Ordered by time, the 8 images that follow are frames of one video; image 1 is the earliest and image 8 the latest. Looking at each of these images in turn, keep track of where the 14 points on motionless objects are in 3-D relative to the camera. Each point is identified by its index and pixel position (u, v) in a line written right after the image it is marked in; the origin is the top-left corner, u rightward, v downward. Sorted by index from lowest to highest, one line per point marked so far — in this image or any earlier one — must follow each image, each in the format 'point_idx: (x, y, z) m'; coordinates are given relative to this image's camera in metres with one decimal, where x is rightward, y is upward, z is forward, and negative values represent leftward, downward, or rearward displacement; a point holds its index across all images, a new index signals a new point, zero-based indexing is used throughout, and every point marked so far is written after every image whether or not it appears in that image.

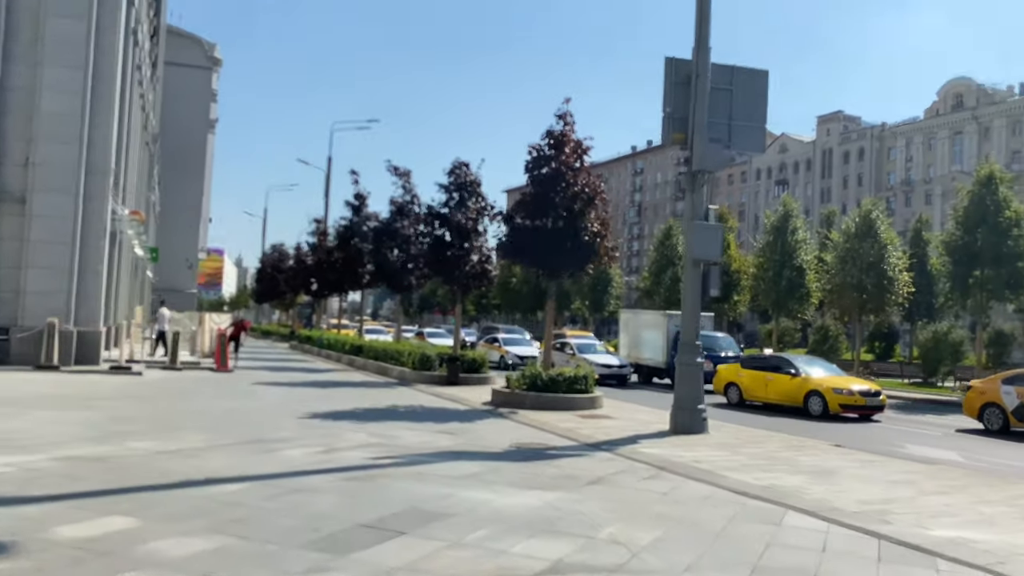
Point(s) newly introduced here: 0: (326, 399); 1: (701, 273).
0: (-3.8, -2.3, +17.3) m
1: (+3.3, +0.3, +14.6) m
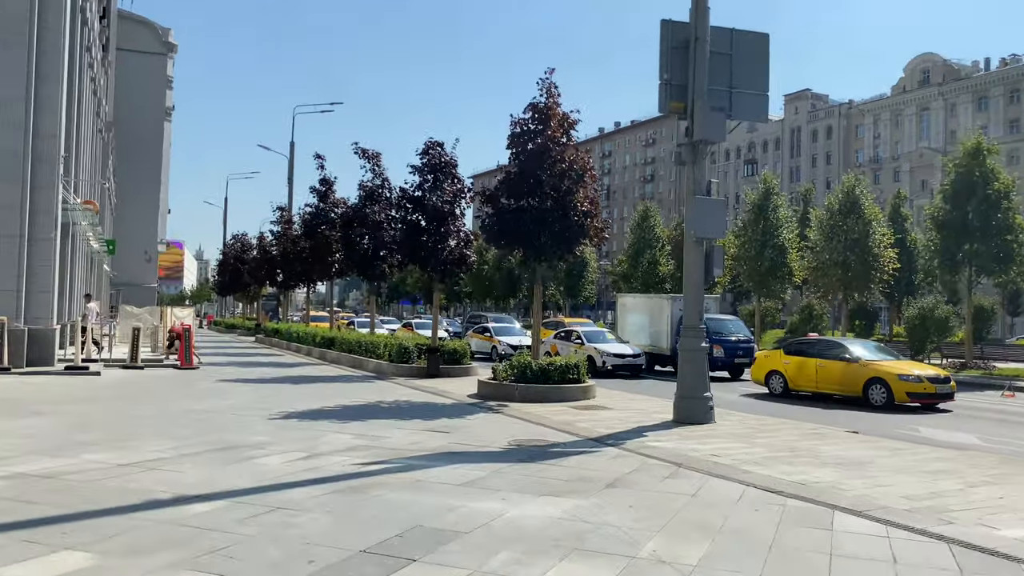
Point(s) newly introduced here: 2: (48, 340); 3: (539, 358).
0: (-4.0, -2.1, +16.1) m
1: (+3.1, +0.6, +13.6) m
2: (-11.0, -1.2, +19.9) m
3: (+0.5, -1.4, +16.7) m
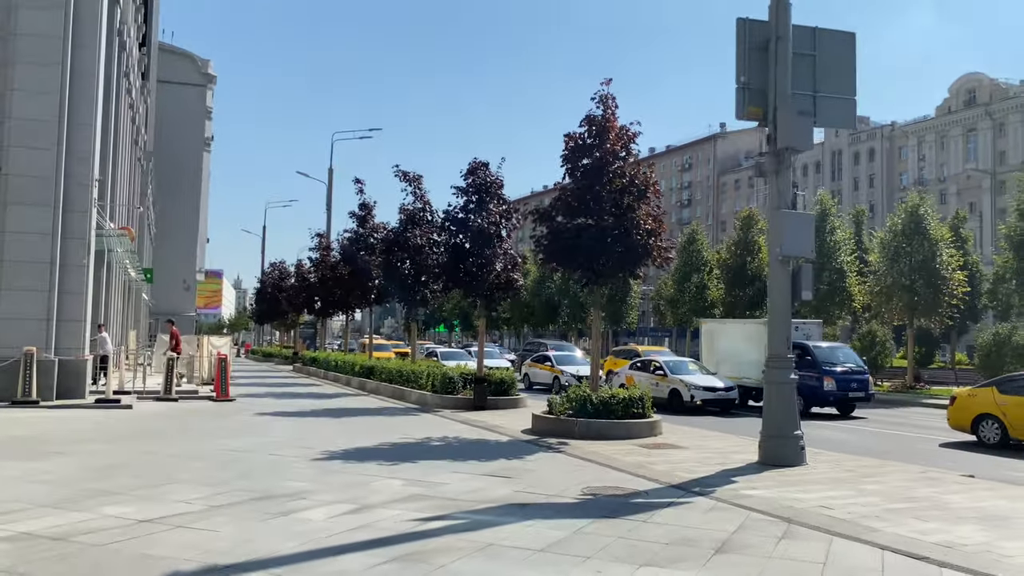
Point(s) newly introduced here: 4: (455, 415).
0: (-3.0, -2.6, +14.9) m
1: (+4.1, +0.2, +12.2) m
2: (-9.8, -1.9, +19.0) m
3: (+1.6, -1.9, +15.4) m
4: (-1.3, -2.9, +19.3) m
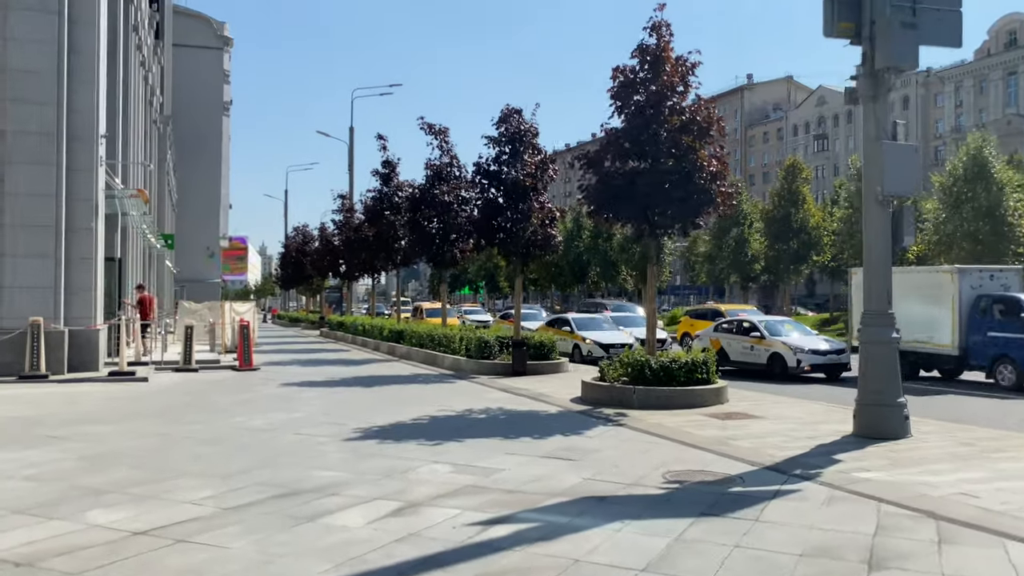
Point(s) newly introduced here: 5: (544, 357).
0: (-2.2, -1.9, +13.5) m
1: (+4.7, +0.9, +10.5) m
2: (-8.9, -1.1, +17.7) m
3: (+2.4, -1.1, +13.8) m
4: (-0.4, -2.0, +17.8) m
5: (+0.7, -1.6, +19.6) m
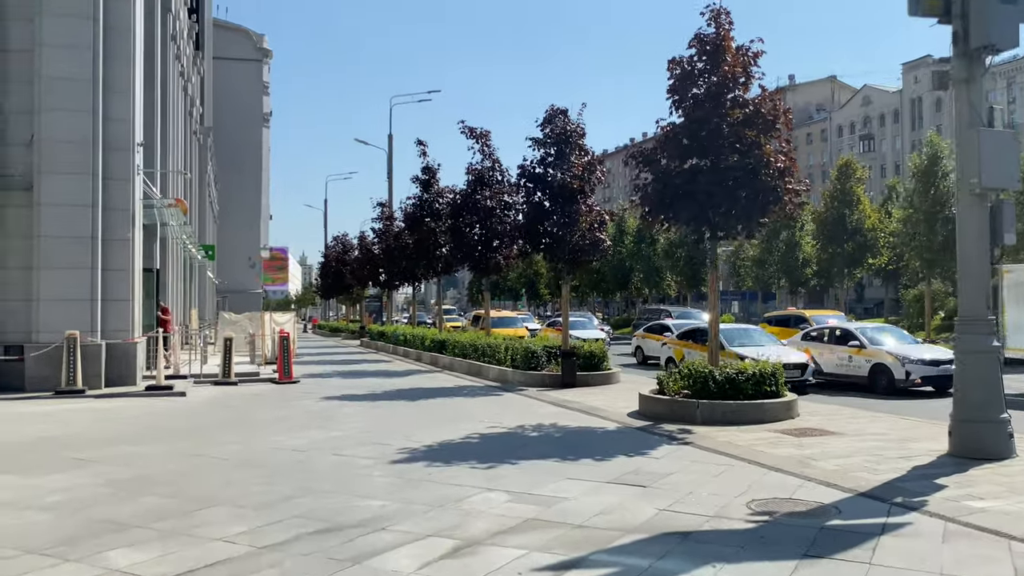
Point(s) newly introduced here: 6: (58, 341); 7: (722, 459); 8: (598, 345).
0: (-1.3, -2.0, +12.7) m
1: (+5.4, +0.9, +9.4) m
2: (-7.9, -1.4, +17.3) m
3: (+3.2, -1.2, +12.8) m
4: (+0.6, -2.1, +17.0) m
5: (+1.8, -1.8, +18.7) m
6: (-9.0, -1.1, +16.6) m
7: (+2.4, -1.9, +9.5) m
8: (+2.0, -1.3, +18.9) m
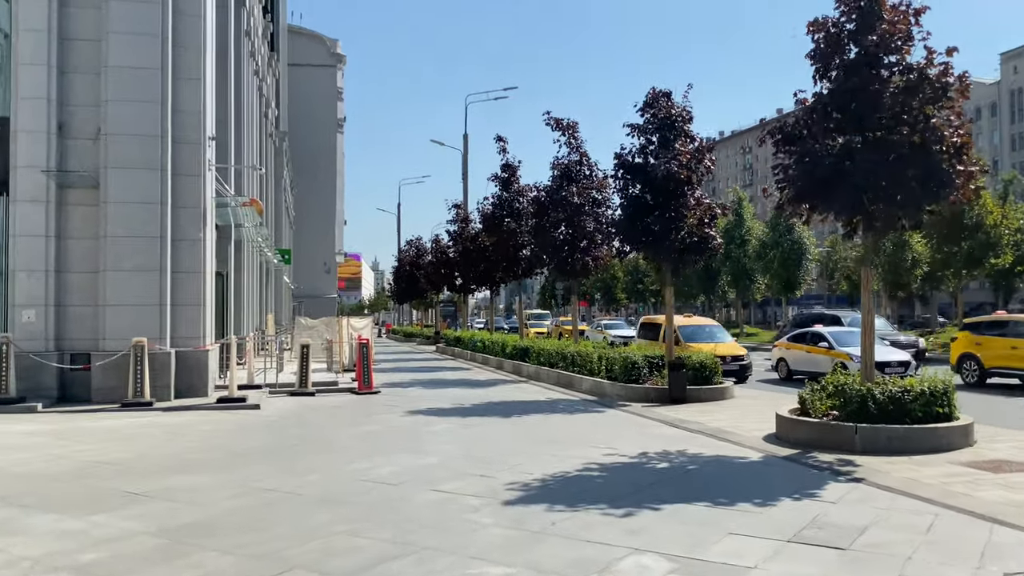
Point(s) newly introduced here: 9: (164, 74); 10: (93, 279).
0: (+0.2, -2.0, +11.0) m
1: (+6.6, +0.9, +7.2) m
2: (-6.0, -1.5, +16.1) m
3: (+4.7, -1.2, +10.7) m
4: (+2.5, -2.2, +15.0) m
5: (+3.8, -1.8, +16.7) m
6: (-7.1, -1.1, +15.4) m
7: (+3.6, -1.9, +7.5) m
8: (+4.0, -1.4, +16.9) m
9: (-6.7, +4.1, +16.0) m
10: (-7.9, +0.2, +15.7) m
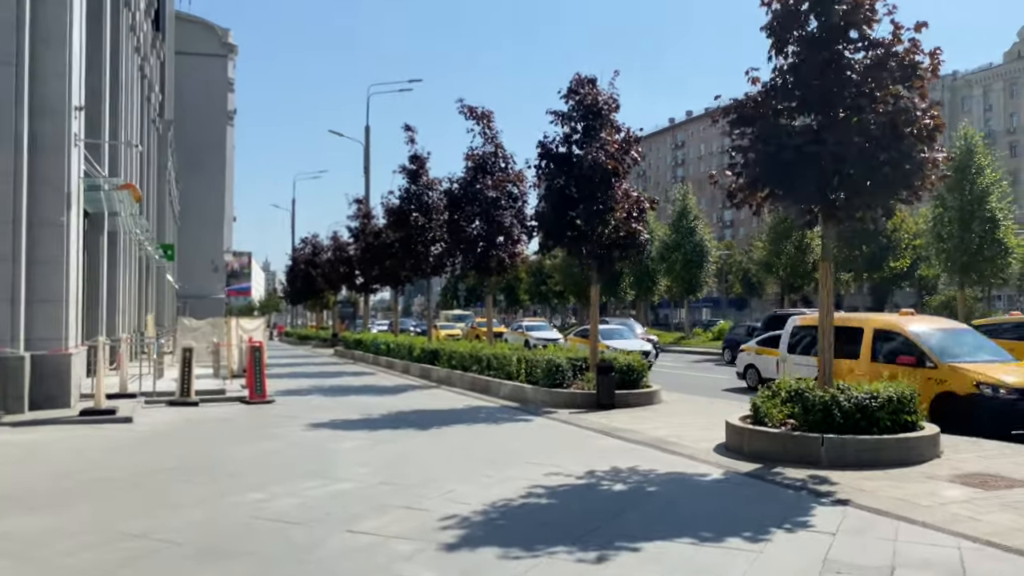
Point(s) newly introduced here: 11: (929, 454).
0: (-0.7, -2.0, +9.4) m
1: (+6.2, +0.9, +6.5) m
2: (-7.4, -1.3, +13.7) m
3: (+3.9, -1.2, +9.8) m
4: (+1.1, -2.1, +13.8) m
5: (+2.3, -1.8, +15.6) m
6: (-8.5, -1.0, +13.0) m
7: (+3.2, -1.9, +6.4) m
8: (+2.4, -1.3, +15.8) m
9: (-8.0, +4.2, +13.7) m
10: (-9.2, +0.3, +13.2) m
11: (+4.8, -1.9, +9.5) m
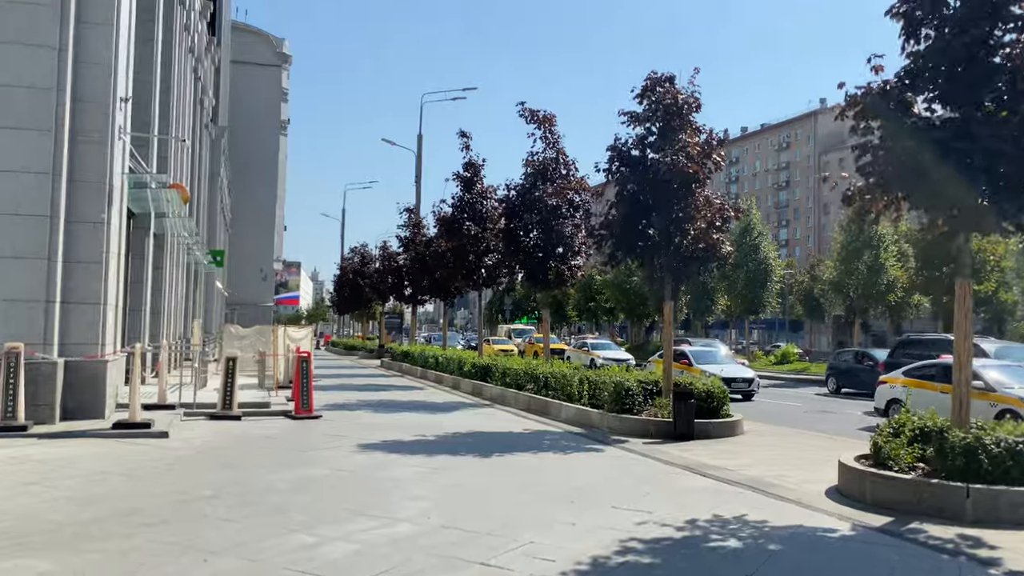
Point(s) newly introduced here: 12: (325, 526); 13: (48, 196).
0: (+0.1, -2.1, +8.1) m
1: (+6.9, +0.7, +4.8) m
2: (-6.3, -1.4, +12.8) m
3: (+4.7, -1.4, +8.2) m
4: (+2.1, -2.4, +12.3) m
5: (+3.4, -2.1, +14.1) m
6: (-7.4, -1.0, +12.1) m
7: (+3.8, -2.0, +4.9) m
8: (+3.5, -1.6, +14.3) m
9: (-6.9, +4.2, +12.8) m
10: (-8.2, +0.3, +12.4) m
11: (+5.6, -2.1, +7.9) m
12: (-1.5, -1.9, +6.9) m
13: (-7.0, +1.4, +12.6) m
